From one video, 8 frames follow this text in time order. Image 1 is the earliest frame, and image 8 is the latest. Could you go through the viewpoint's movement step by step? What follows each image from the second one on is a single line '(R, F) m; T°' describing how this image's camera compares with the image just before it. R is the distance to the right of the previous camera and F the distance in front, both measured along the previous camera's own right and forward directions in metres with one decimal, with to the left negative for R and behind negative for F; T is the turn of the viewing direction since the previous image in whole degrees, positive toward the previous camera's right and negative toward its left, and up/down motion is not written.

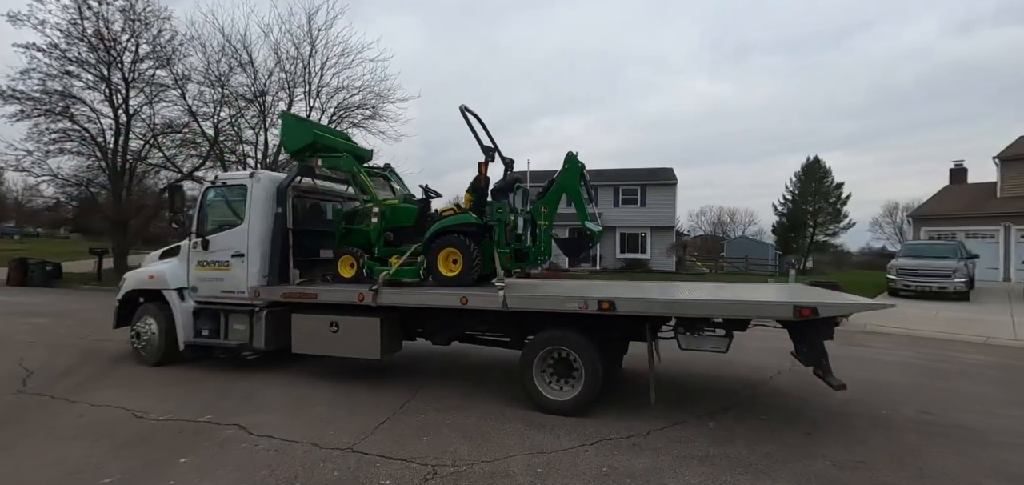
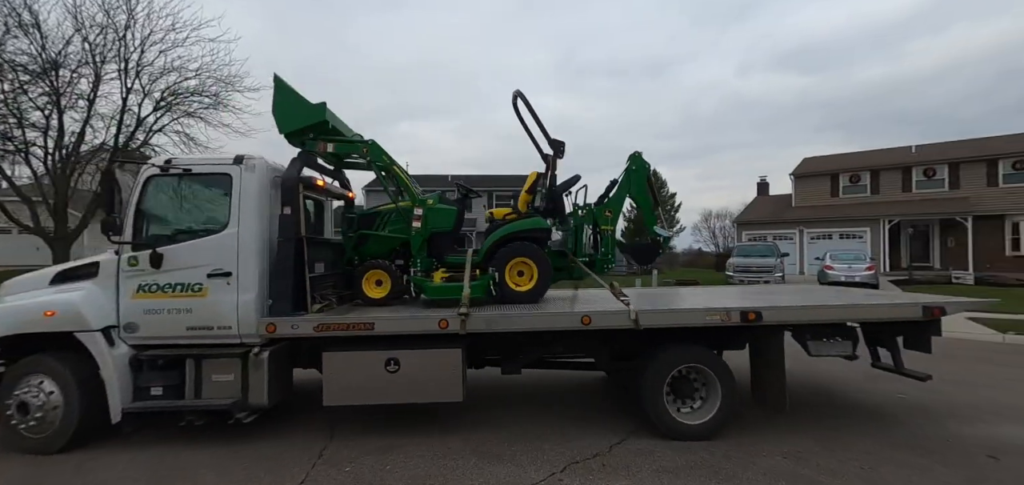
(-2.3, +1.2) m; +18°
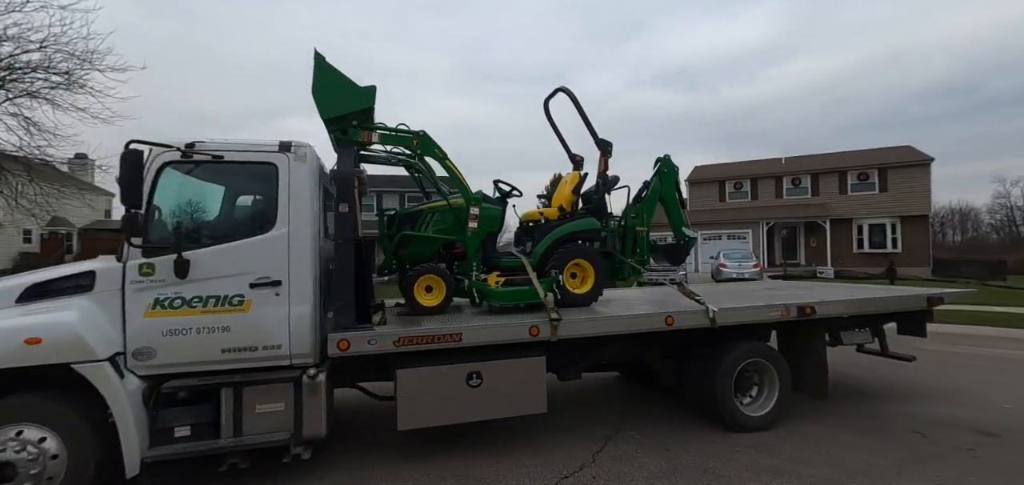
(-1.5, +0.4) m; +12°
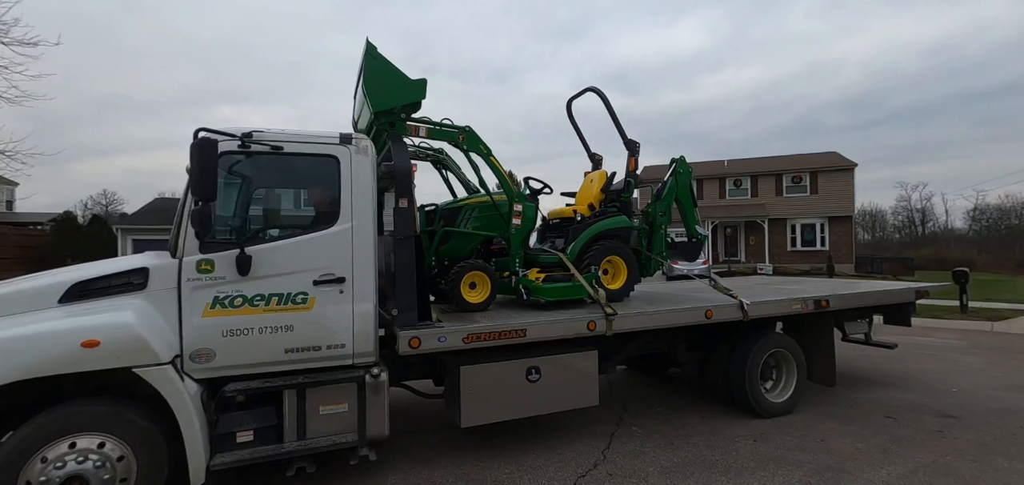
(-0.9, 0.0) m; +7°
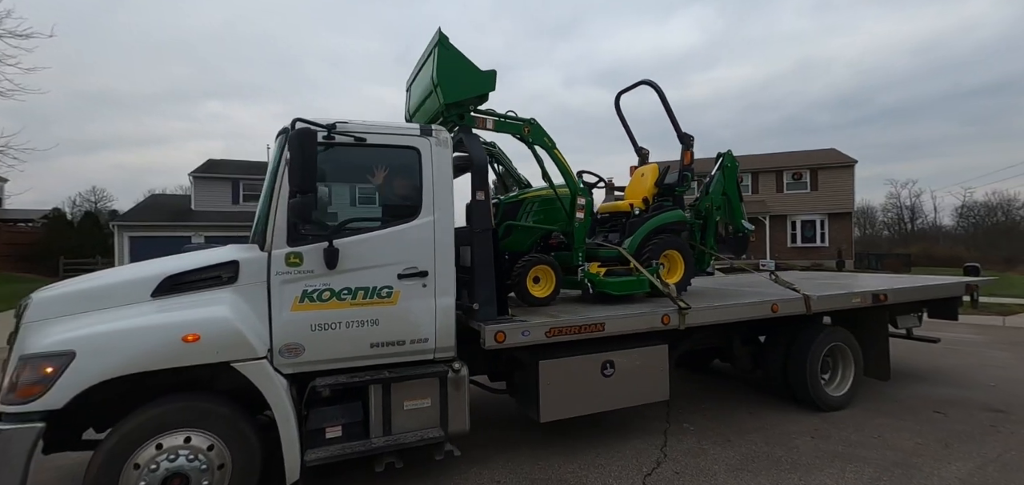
(-0.7, 0.0) m; +1°
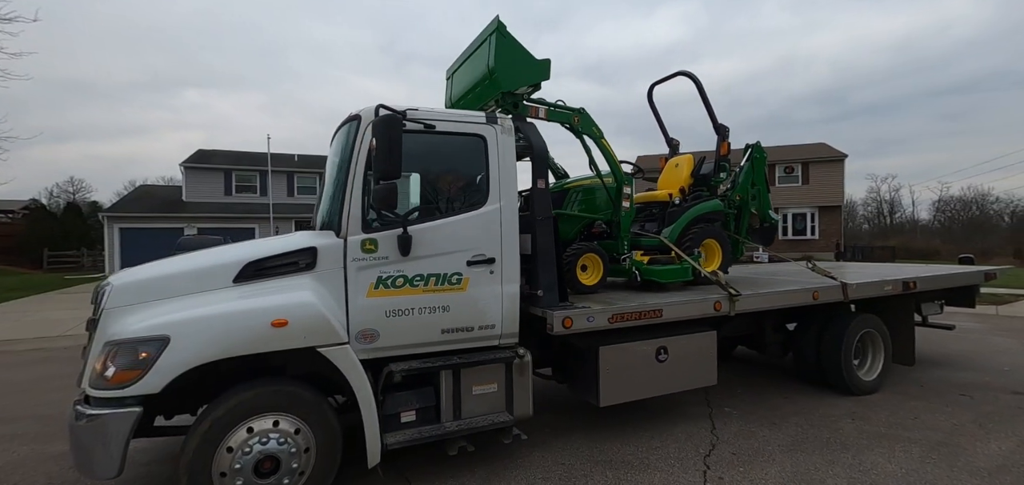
(-0.6, 0.0) m; +2°
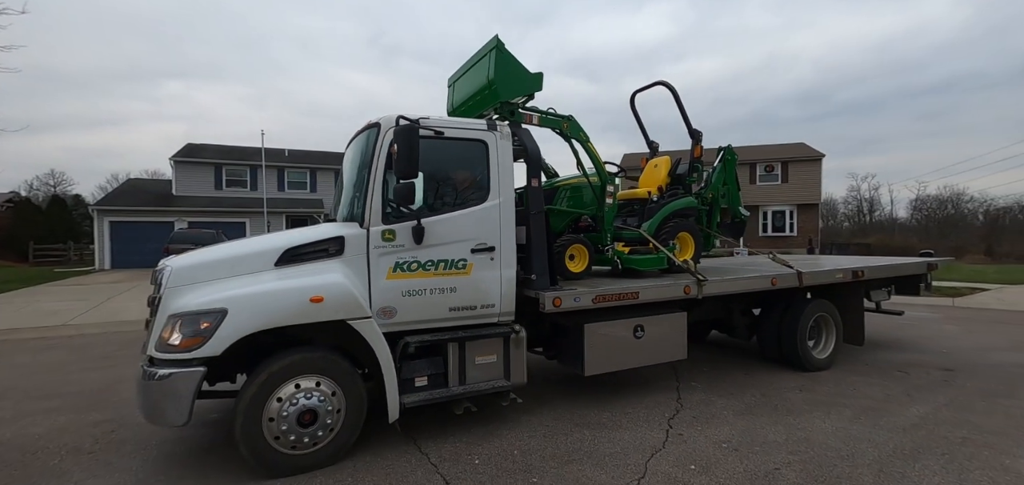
(-0.1, -0.5) m; +2°
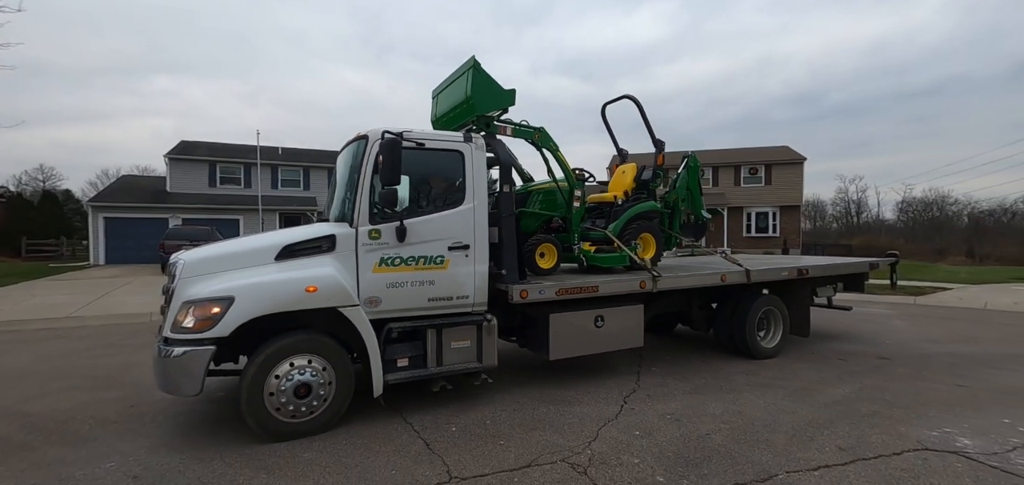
(+0.2, -0.5) m; +1°
